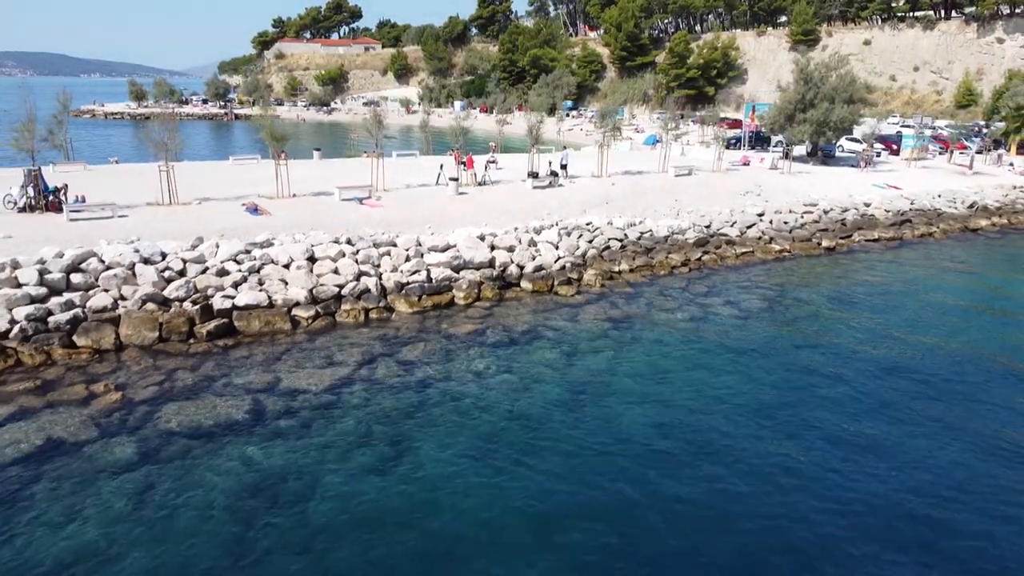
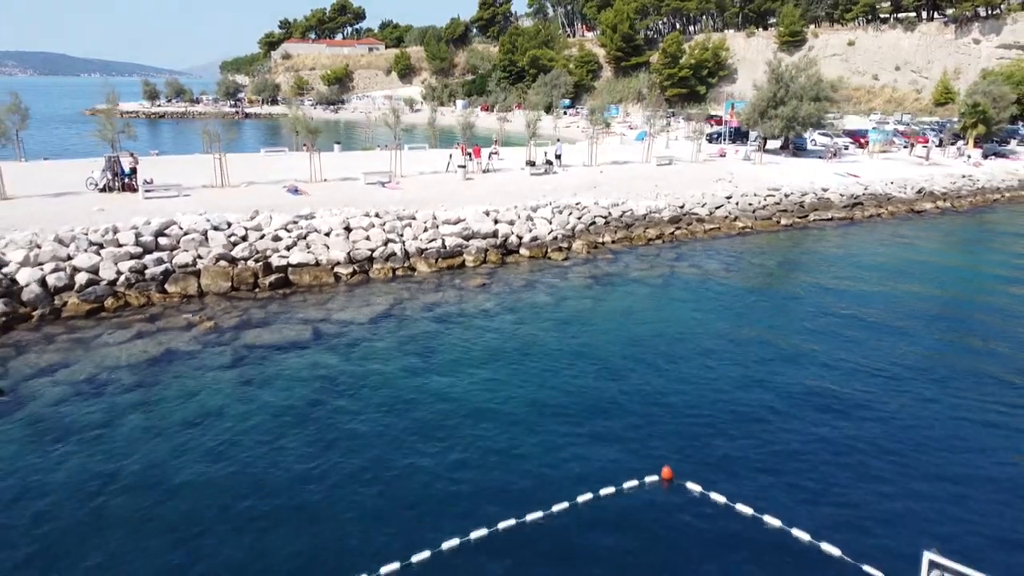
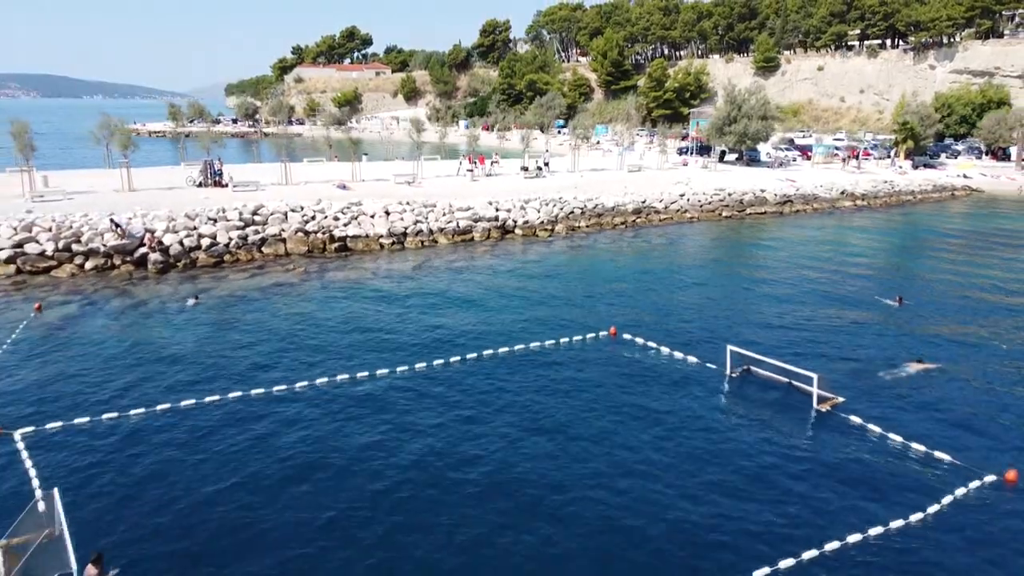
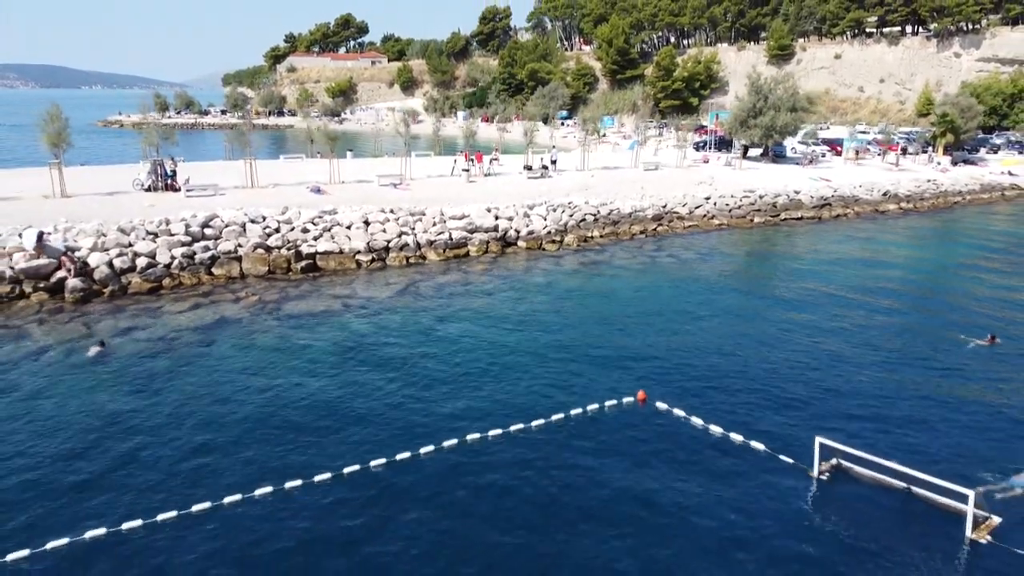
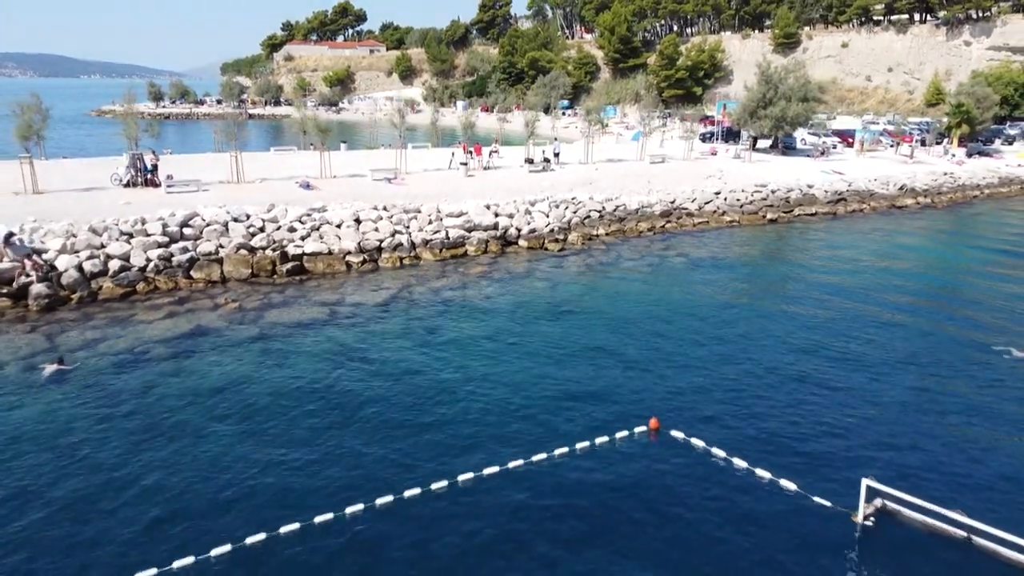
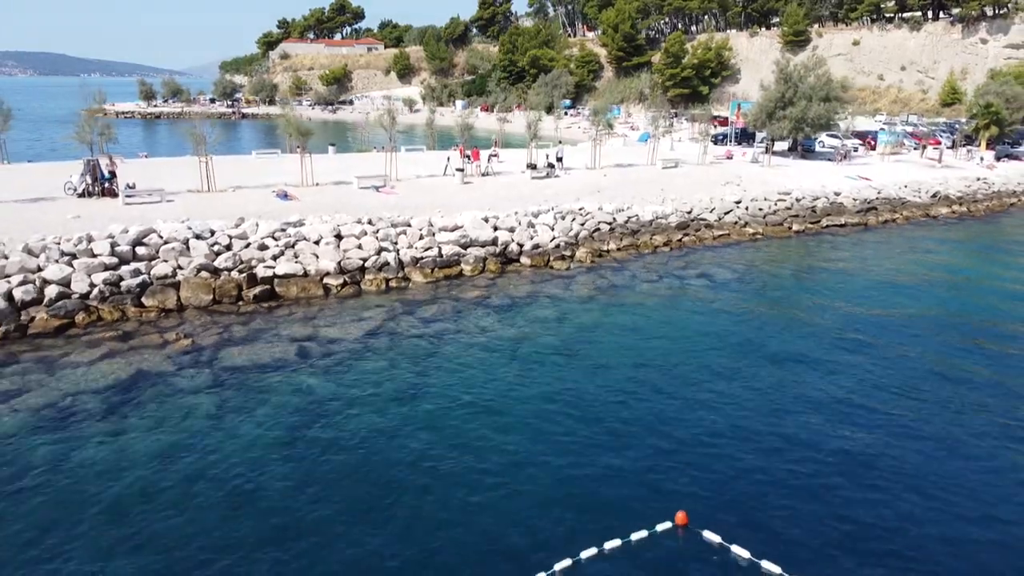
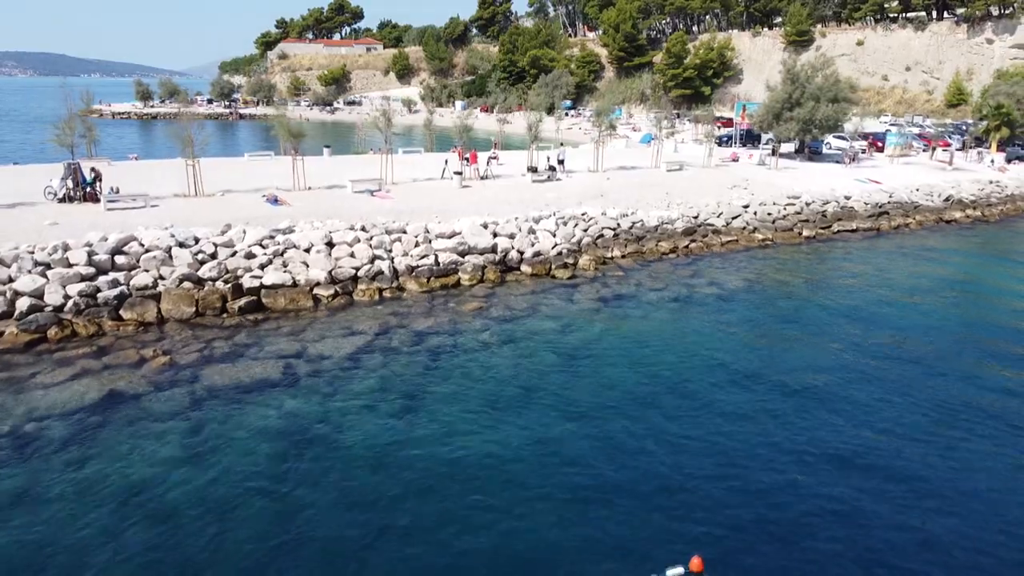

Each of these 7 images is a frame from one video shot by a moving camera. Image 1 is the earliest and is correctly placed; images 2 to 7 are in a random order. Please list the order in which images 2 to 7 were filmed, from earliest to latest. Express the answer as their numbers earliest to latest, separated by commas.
7, 6, 2, 5, 4, 3
